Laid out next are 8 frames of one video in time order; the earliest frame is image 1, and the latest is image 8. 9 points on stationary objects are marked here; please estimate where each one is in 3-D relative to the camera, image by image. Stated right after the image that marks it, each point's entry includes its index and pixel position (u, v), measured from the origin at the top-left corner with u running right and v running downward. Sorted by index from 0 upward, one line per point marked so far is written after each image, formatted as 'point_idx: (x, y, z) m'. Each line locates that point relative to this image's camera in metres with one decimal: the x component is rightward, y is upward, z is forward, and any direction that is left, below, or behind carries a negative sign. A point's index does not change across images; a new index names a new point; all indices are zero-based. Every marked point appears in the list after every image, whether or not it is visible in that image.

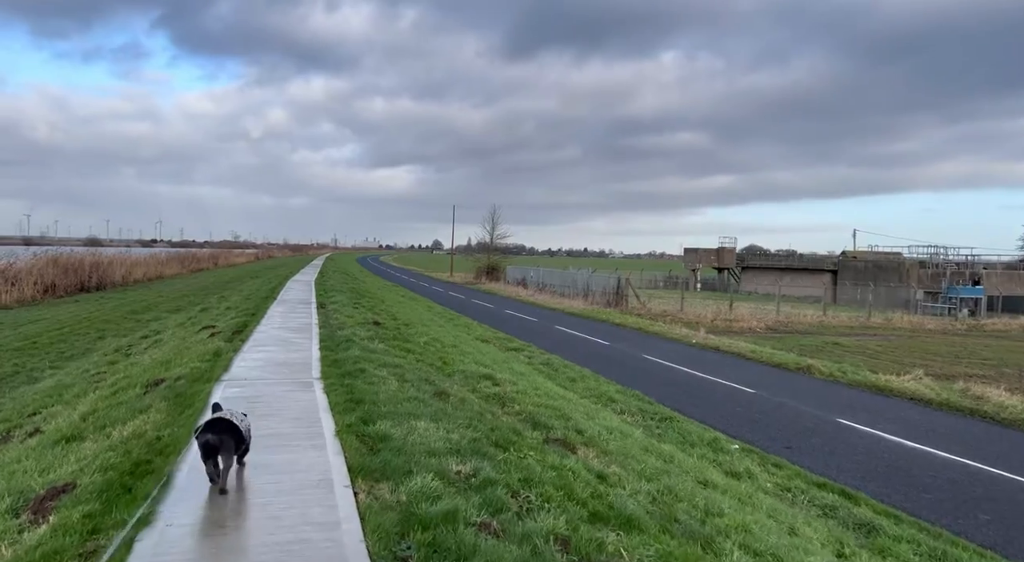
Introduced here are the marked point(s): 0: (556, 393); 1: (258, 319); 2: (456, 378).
0: (+0.7, -1.7, +10.5) m
1: (-5.1, -0.8, +13.9) m
2: (-0.7, -1.3, +9.1) m
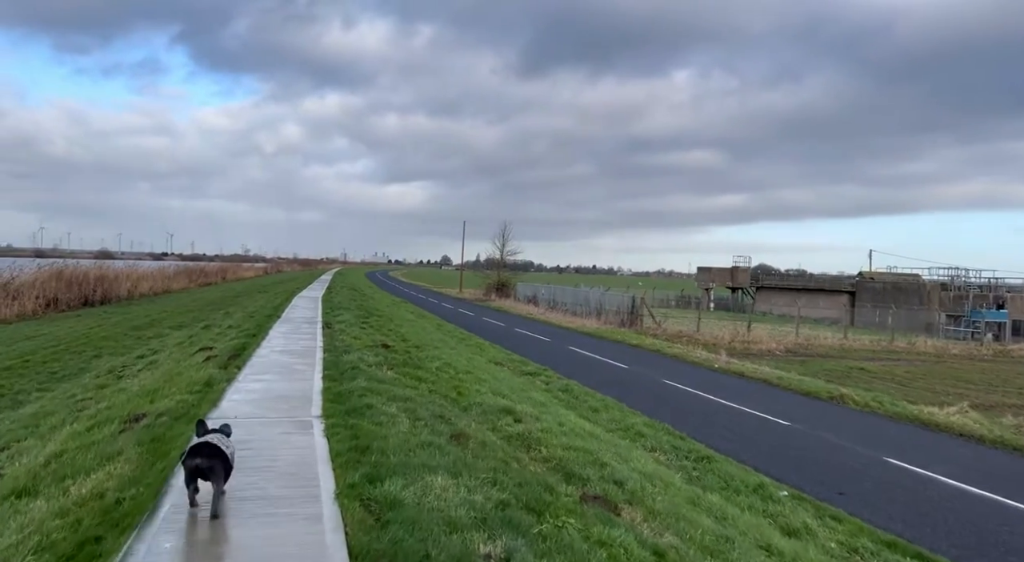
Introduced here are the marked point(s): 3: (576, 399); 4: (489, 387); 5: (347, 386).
0: (+1.0, -2.1, +9.5) m
1: (-4.8, -1.1, +13.0) m
2: (-0.4, -1.6, +8.2) m
3: (+1.3, -2.4, +13.6) m
4: (-0.3, -1.8, +11.1) m
5: (-2.0, -1.3, +8.3) m
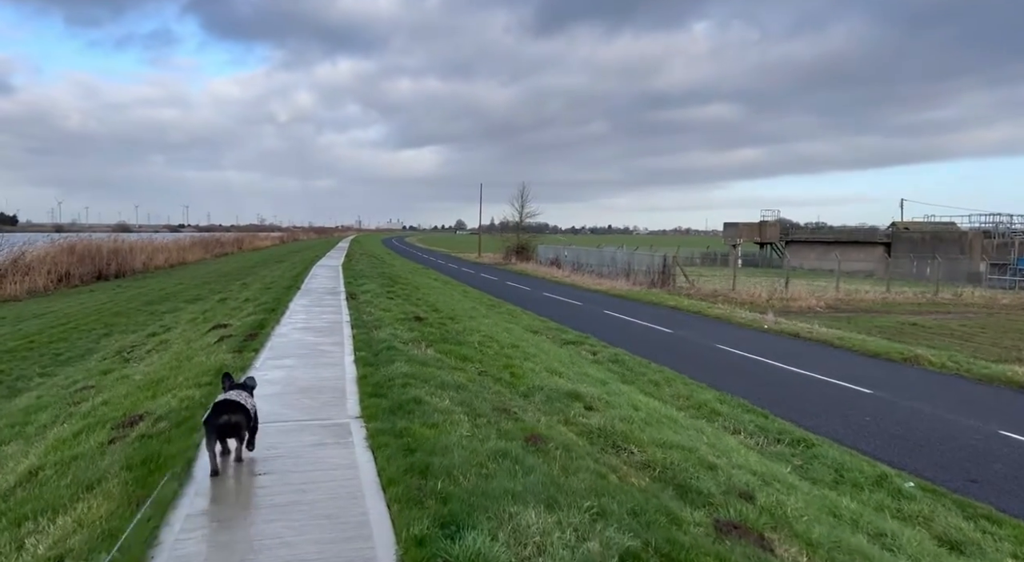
0: (+1.7, -1.6, +8.1) m
1: (-4.0, -0.6, +11.6) m
2: (+0.3, -1.2, +6.8) m
3: (+2.1, -1.6, +12.1) m
4: (+0.5, -1.2, +9.7) m
5: (-1.3, -0.9, +6.9) m
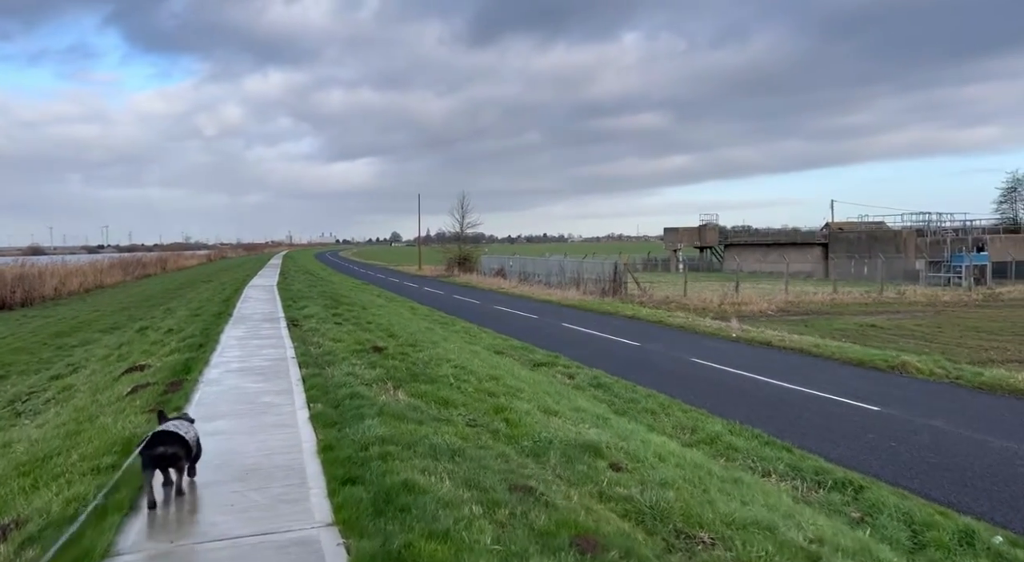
0: (+1.7, -1.8, +6.7) m
1: (-4.3, -1.0, +9.7) m
2: (+0.4, -1.4, +5.3) m
3: (+1.8, -1.9, +10.8) m
4: (+0.3, -1.5, +8.2) m
5: (-1.2, -1.2, +5.3) m
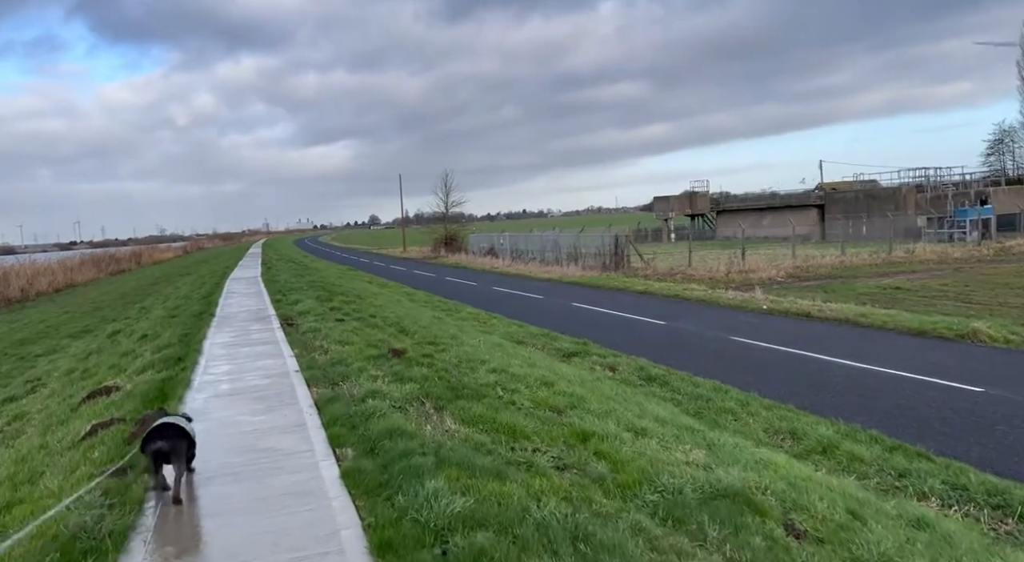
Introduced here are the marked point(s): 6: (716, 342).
0: (+2.4, -1.6, +5.0) m
1: (-3.7, -1.1, +7.8) m
2: (+1.1, -1.4, +3.5) m
3: (+2.4, -1.6, +9.1) m
4: (+1.0, -1.3, +6.5) m
5: (-0.4, -1.2, +3.5) m
6: (+4.3, -1.3, +14.5) m
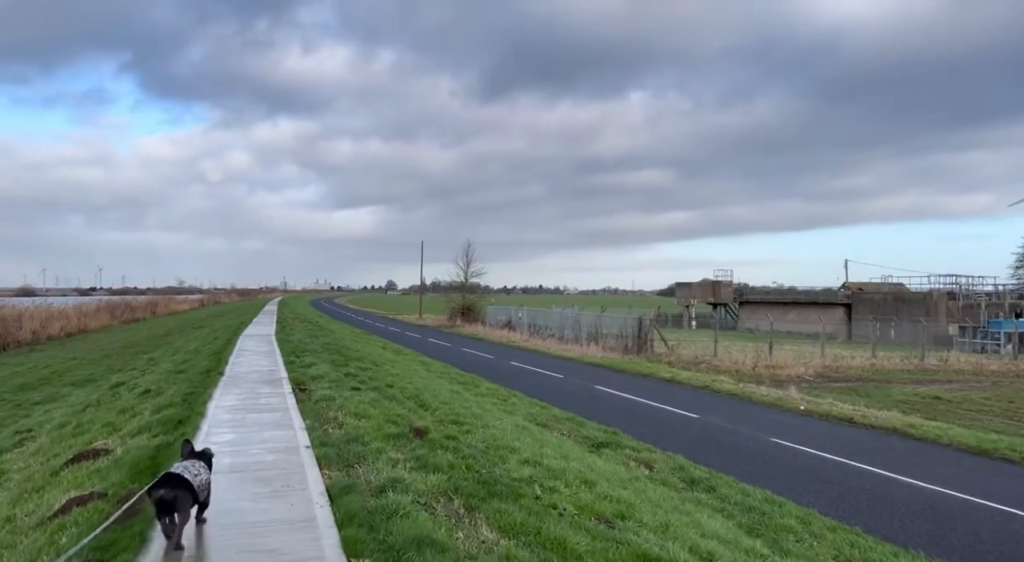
0: (+2.7, -2.3, +4.0) m
1: (-3.3, -1.6, +7.0) m
2: (+1.4, -1.8, +2.6) m
3: (+2.7, -2.7, +8.0) m
4: (+1.3, -2.1, +5.5) m
5: (-0.2, -1.5, +2.6) m
6: (+4.7, -3.1, +13.4) m
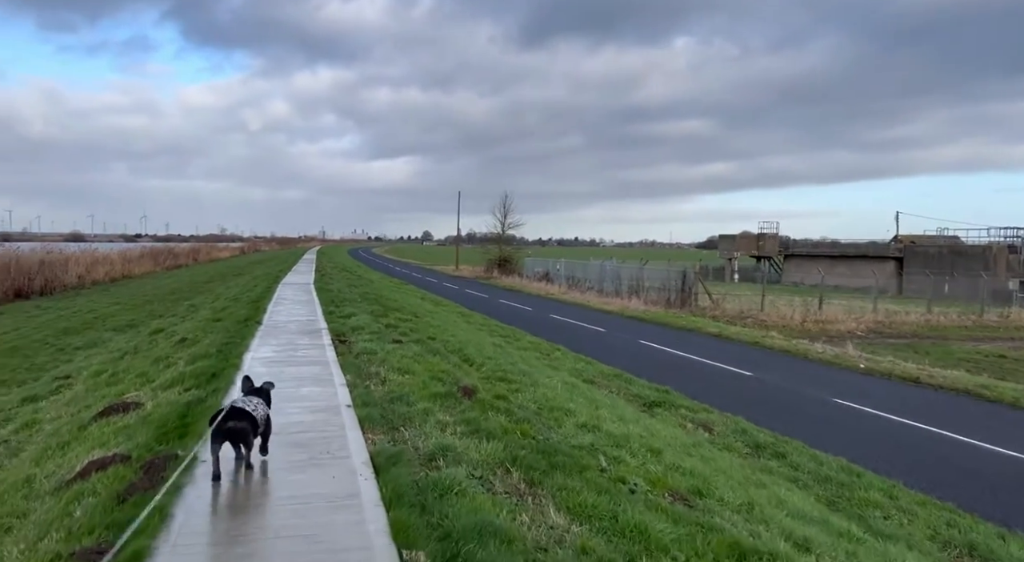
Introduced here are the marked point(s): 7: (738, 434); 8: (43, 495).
0: (+3.1, -2.0, +3.3) m
1: (-2.8, -1.1, +6.5) m
2: (+1.7, -1.6, +1.9) m
3: (+3.3, -2.2, +7.3) m
4: (+1.8, -1.7, +4.8) m
5: (+0.2, -1.3, +1.9) m
6: (+5.6, -2.3, +12.6) m
7: (+3.1, -2.1, +9.5) m
8: (-3.0, -1.4, +4.5) m
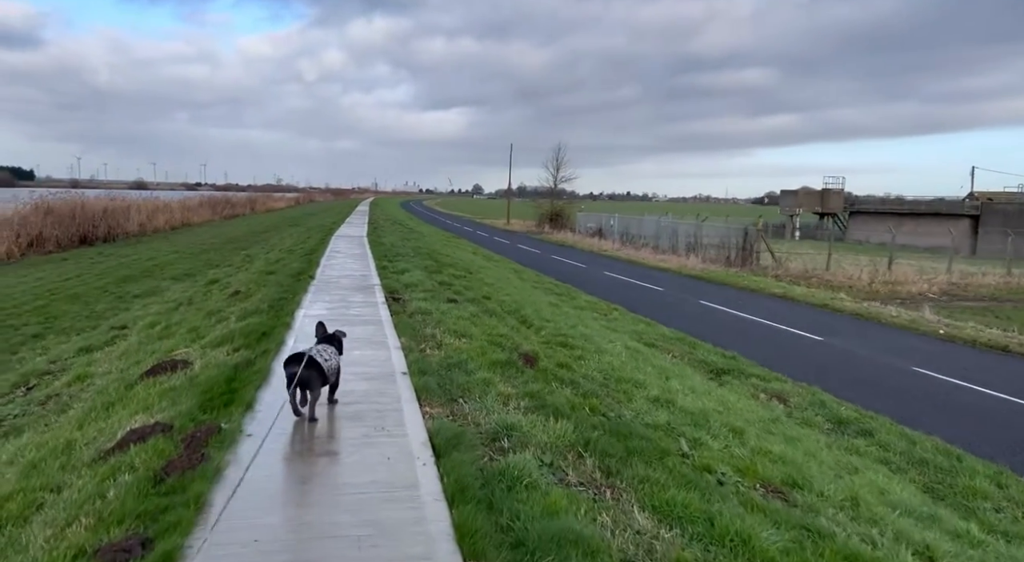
0: (+3.4, -1.9, +2.6) m
1: (-2.2, -0.7, +6.2) m
2: (+1.9, -1.6, +1.3) m
3: (+3.9, -1.8, +6.6) m
4: (+2.2, -1.5, +4.2) m
5: (+0.4, -1.3, +1.4) m
6: (+6.6, -1.6, +11.7) m
7: (+3.9, -1.6, +8.8) m
8: (-2.6, -1.1, +4.2) m
